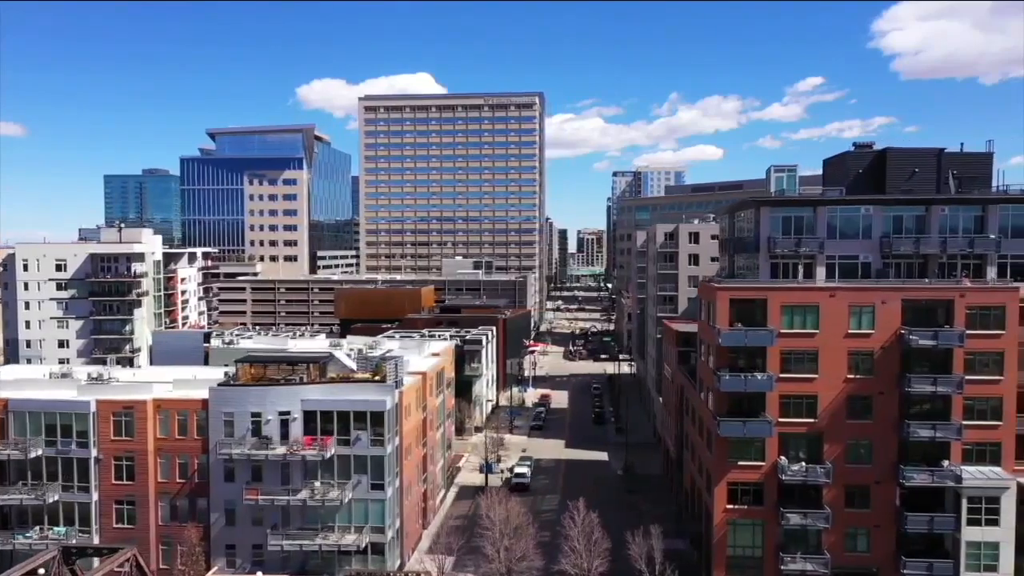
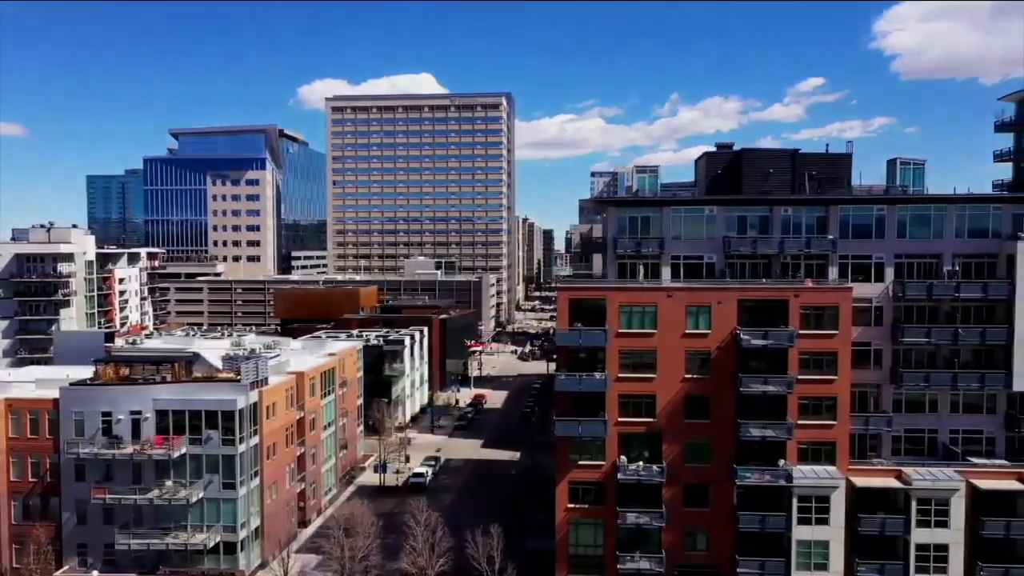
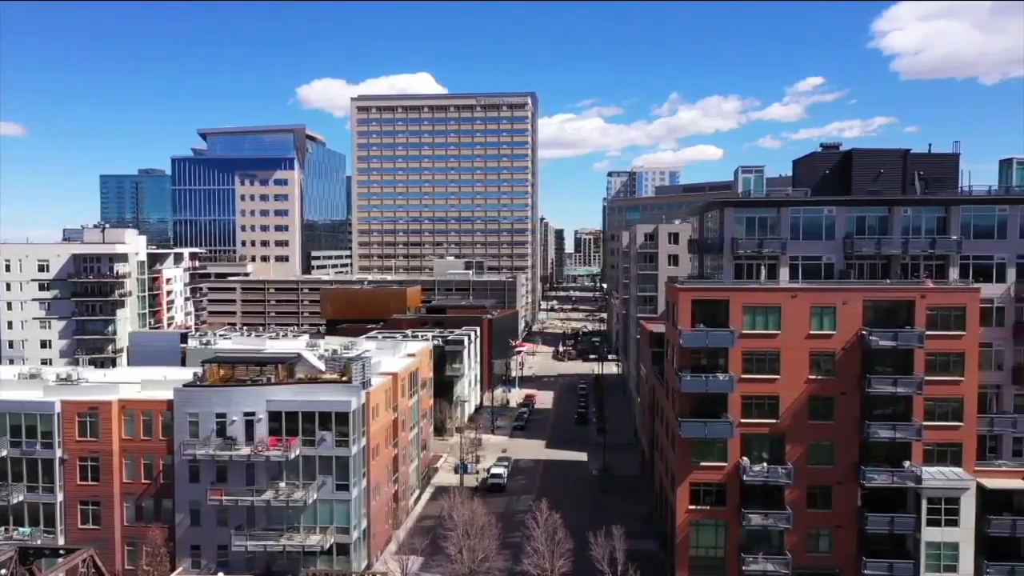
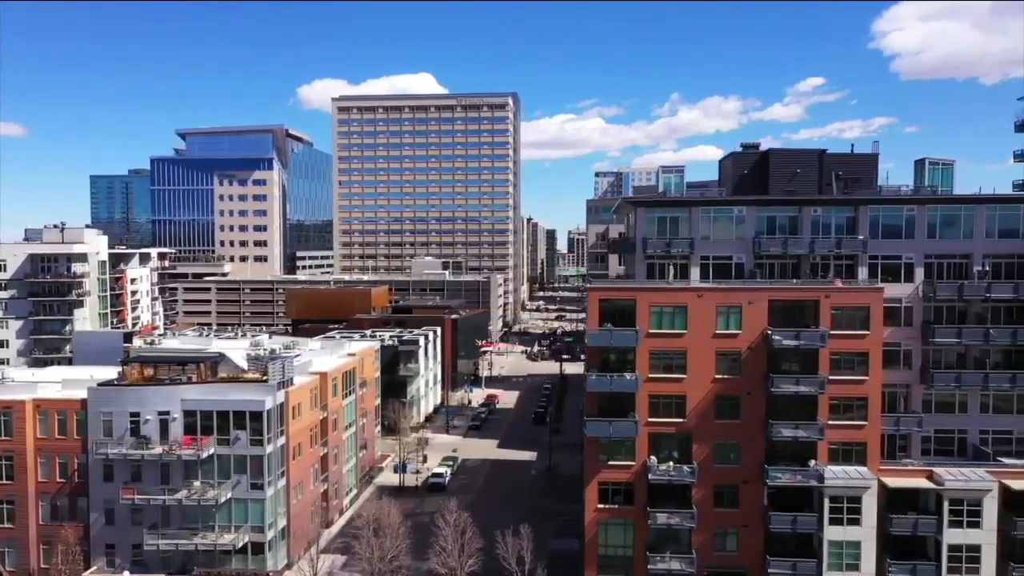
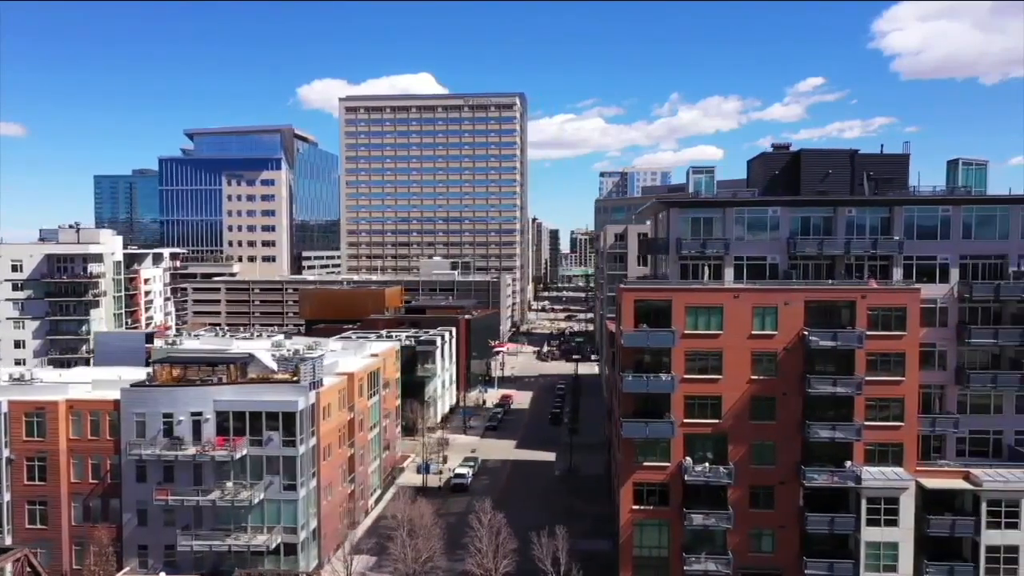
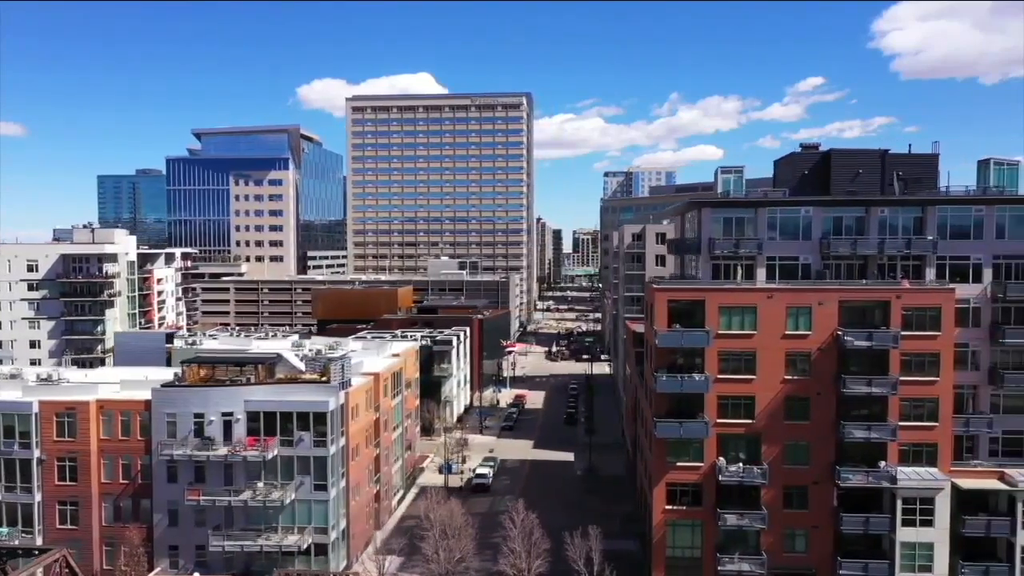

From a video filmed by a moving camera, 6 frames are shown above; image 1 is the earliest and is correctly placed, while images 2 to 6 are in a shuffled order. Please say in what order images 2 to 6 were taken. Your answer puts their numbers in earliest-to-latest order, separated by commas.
3, 6, 5, 4, 2
